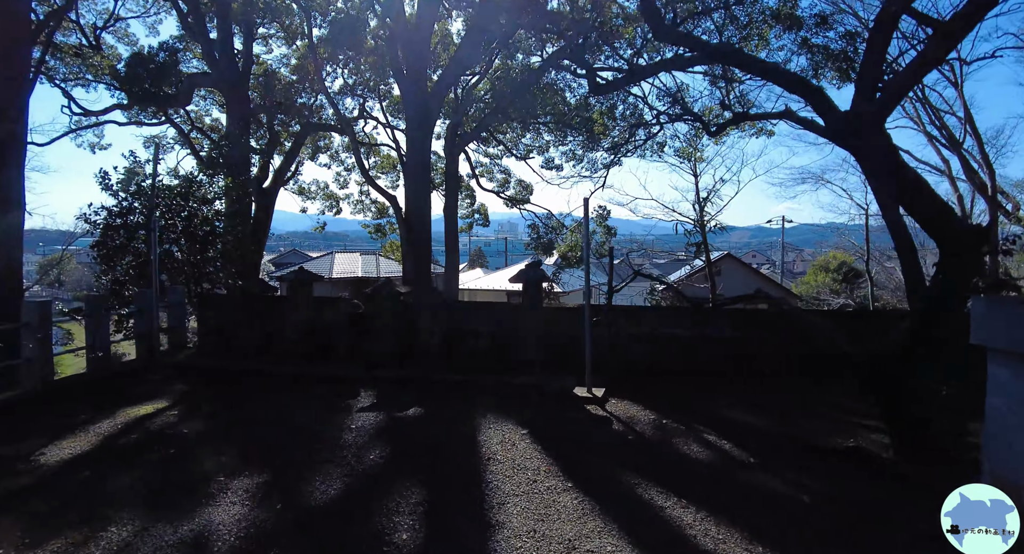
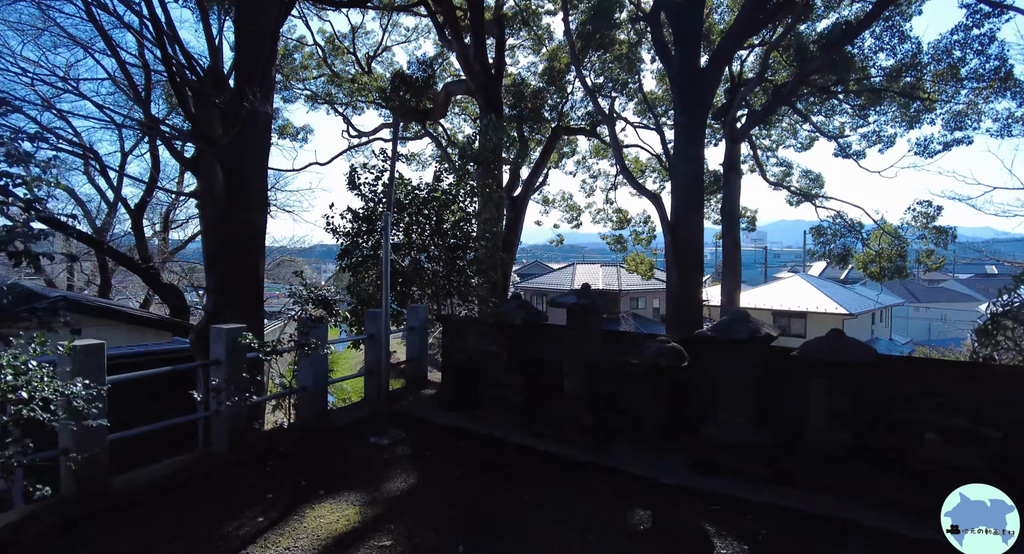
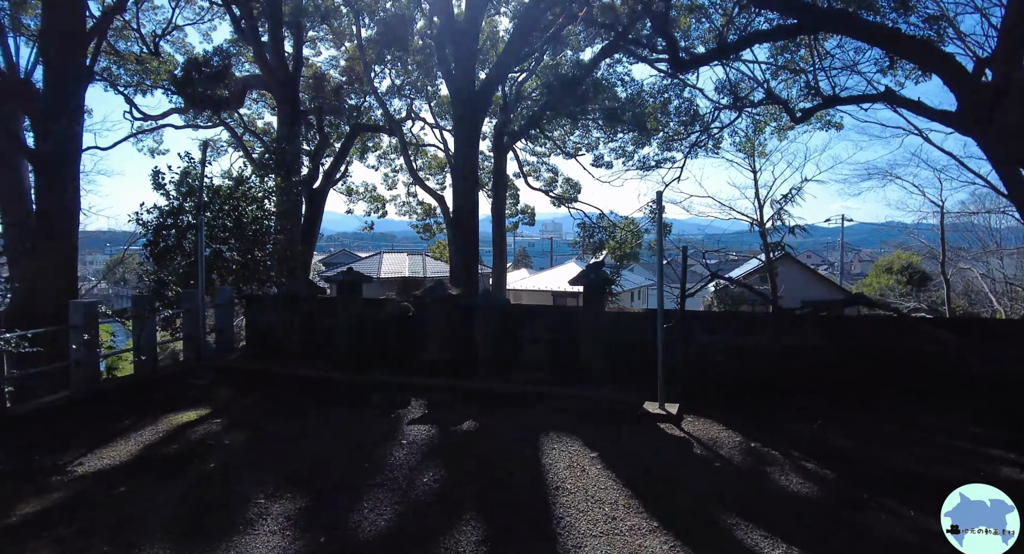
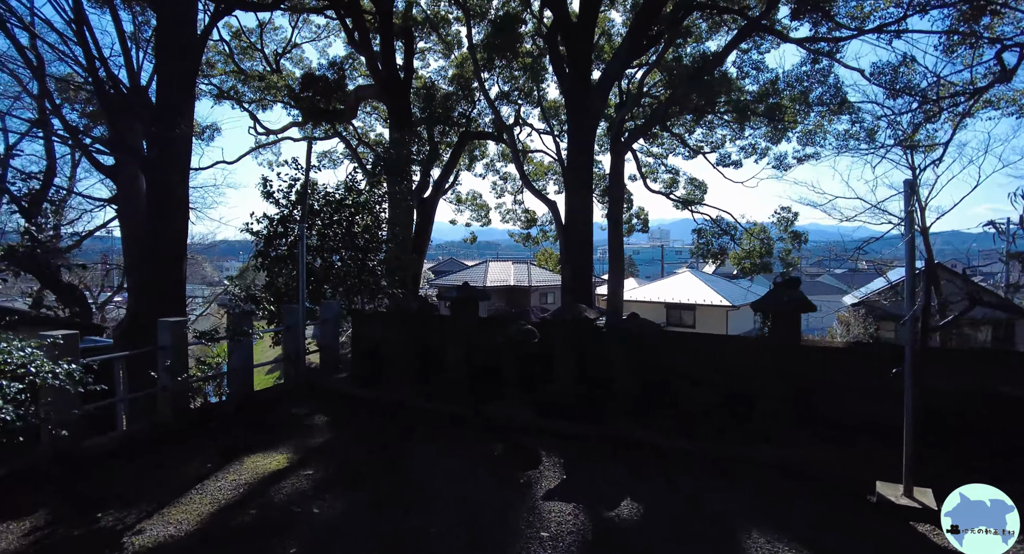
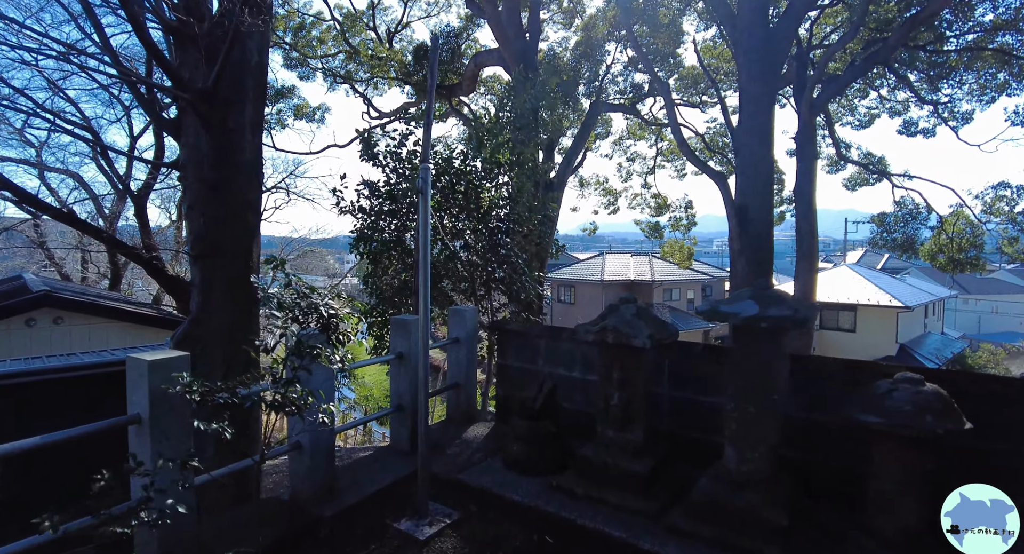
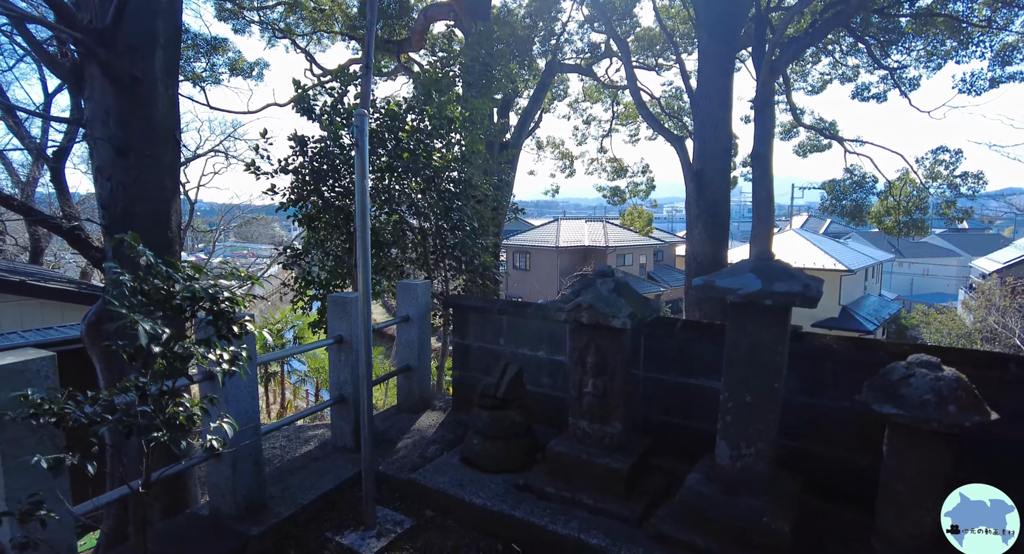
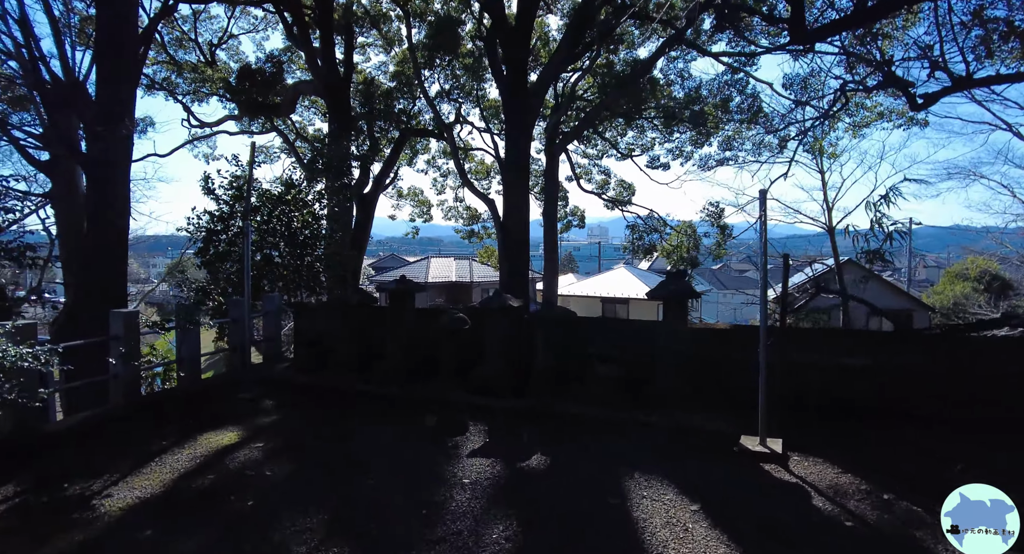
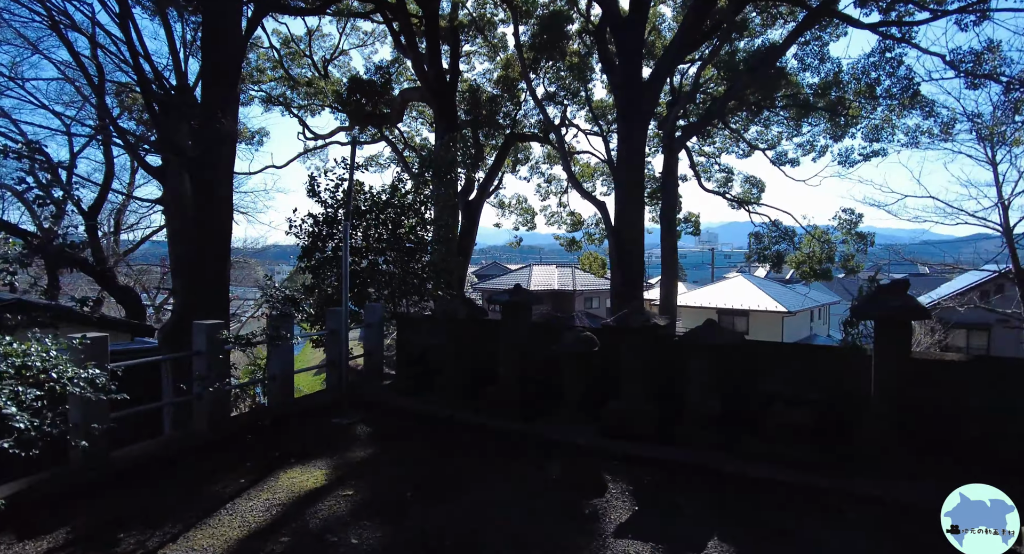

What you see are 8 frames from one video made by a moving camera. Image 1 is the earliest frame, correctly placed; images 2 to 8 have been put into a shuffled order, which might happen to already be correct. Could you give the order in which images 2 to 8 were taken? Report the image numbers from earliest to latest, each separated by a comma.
3, 7, 4, 8, 2, 5, 6
